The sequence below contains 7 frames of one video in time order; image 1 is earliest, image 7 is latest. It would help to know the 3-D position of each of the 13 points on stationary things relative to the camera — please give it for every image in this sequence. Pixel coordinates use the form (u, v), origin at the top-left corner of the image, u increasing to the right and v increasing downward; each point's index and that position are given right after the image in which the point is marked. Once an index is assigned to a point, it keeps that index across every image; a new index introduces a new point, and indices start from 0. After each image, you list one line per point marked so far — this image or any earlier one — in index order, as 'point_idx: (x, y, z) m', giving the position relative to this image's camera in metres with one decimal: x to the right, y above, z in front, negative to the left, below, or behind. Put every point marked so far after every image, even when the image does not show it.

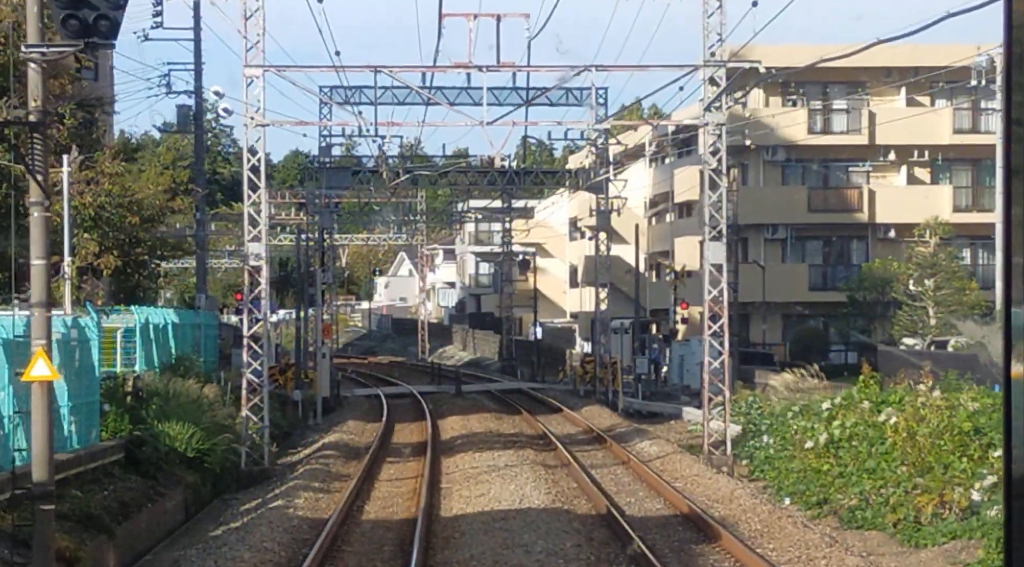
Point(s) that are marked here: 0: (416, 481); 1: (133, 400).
0: (-1.2, -2.4, +18.1) m
1: (-4.7, -1.5, +18.7) m
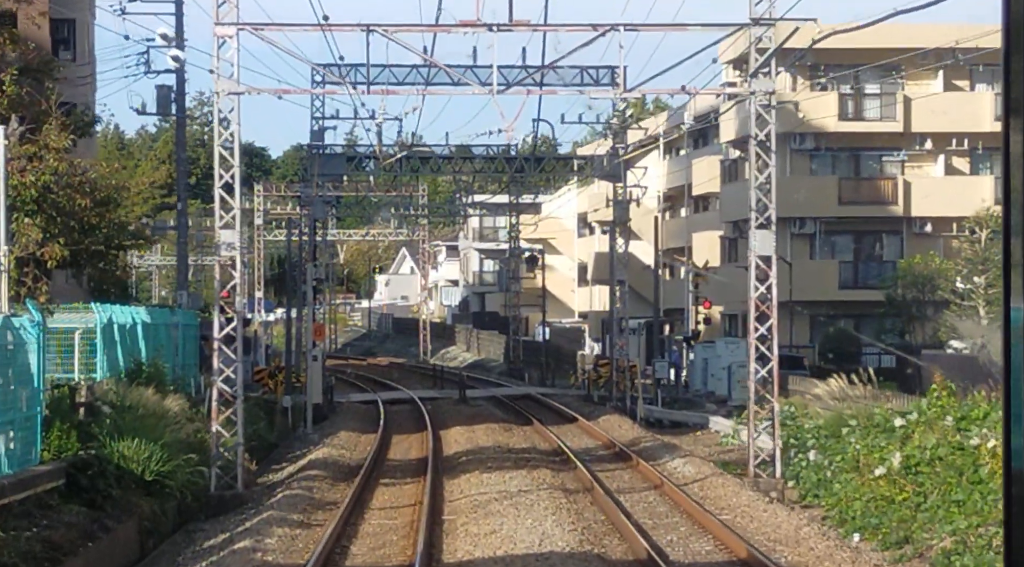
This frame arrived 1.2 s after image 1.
0: (-1.0, -2.3, +15.3) m
1: (-4.6, -1.4, +16.0) m
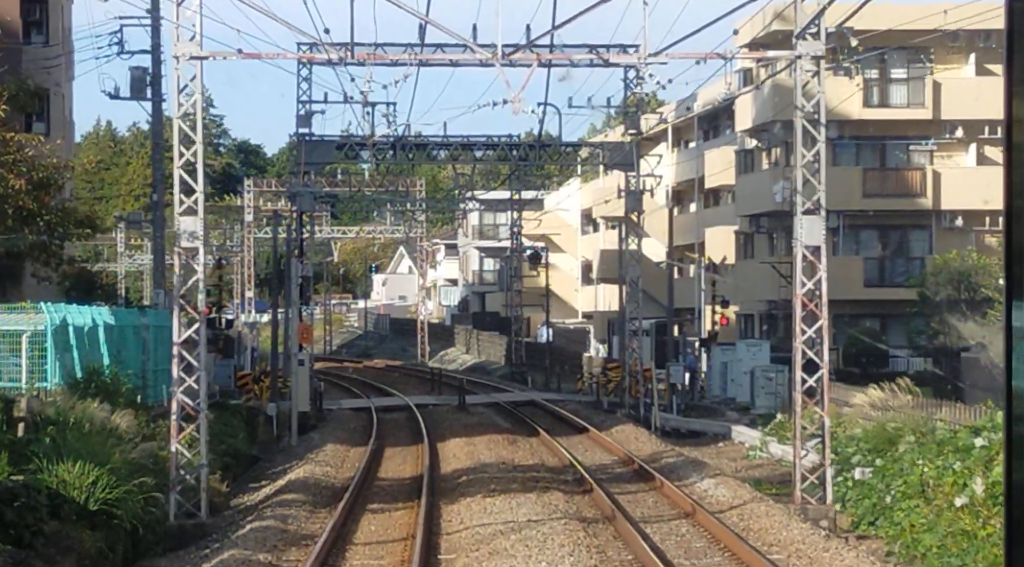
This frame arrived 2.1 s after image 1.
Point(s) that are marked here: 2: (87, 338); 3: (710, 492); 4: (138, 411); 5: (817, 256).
0: (-0.9, -2.3, +13.0) m
1: (-4.5, -1.4, +13.7) m
2: (-5.4, -0.7, +19.1) m
3: (+2.1, -2.2, +16.0) m
4: (-4.0, -1.4, +16.2) m
5: (+3.0, +0.3, +14.8) m
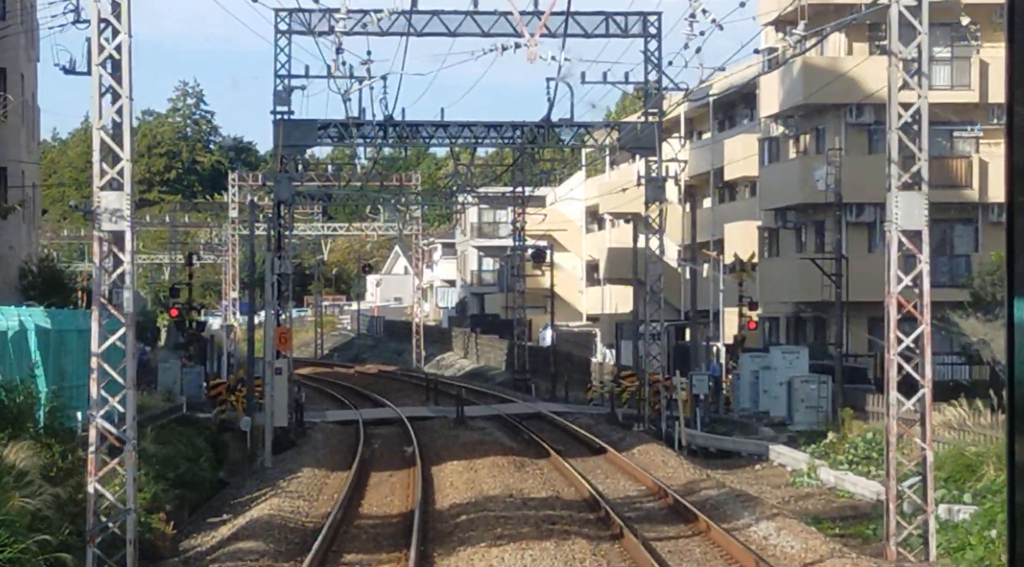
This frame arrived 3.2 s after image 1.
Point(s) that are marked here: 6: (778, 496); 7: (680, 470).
0: (-0.8, -2.2, +9.8) m
1: (-4.4, -1.3, +10.5) m
2: (-5.3, -0.7, +15.9) m
3: (+2.2, -2.2, +12.8) m
4: (-3.9, -1.3, +13.1) m
5: (+3.1, +0.3, +11.6) m
6: (+3.1, -2.5, +17.7) m
7: (+2.1, -2.3, +18.5) m
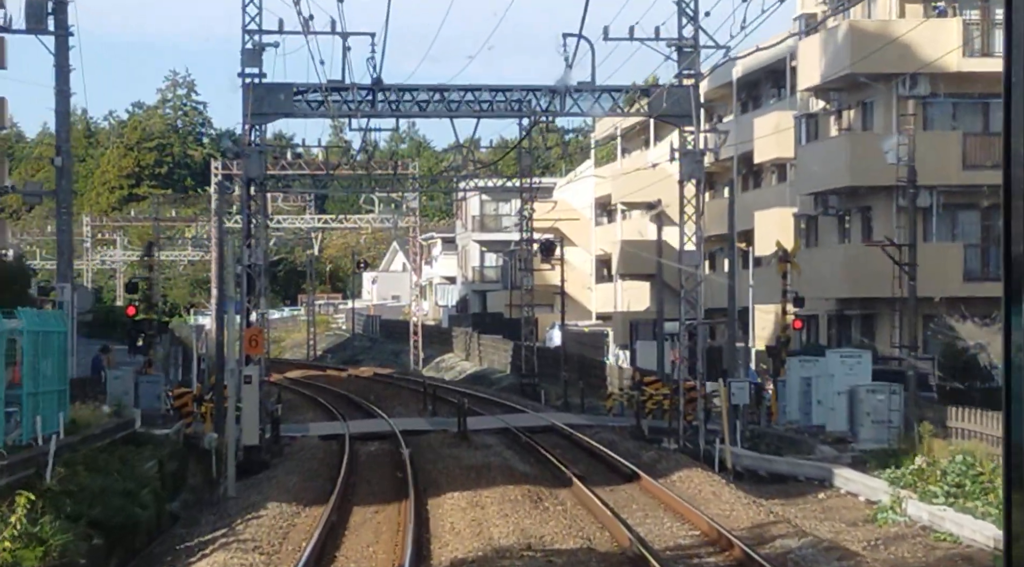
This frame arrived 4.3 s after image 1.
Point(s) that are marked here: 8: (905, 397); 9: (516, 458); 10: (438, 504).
0: (-0.7, -2.2, +6.2) m
1: (-4.3, -1.2, +6.9) m
2: (-5.1, -0.6, +12.2) m
3: (+2.4, -2.1, +9.1) m
4: (-3.8, -1.2, +9.4) m
5: (+3.2, +0.4, +8.0) m
6: (+3.3, -2.4, +14.1) m
7: (+2.2, -2.2, +14.9) m
8: (+5.2, -1.5, +19.7) m
9: (0.0, -2.3, +19.6) m
10: (-0.8, -2.3, +15.6) m
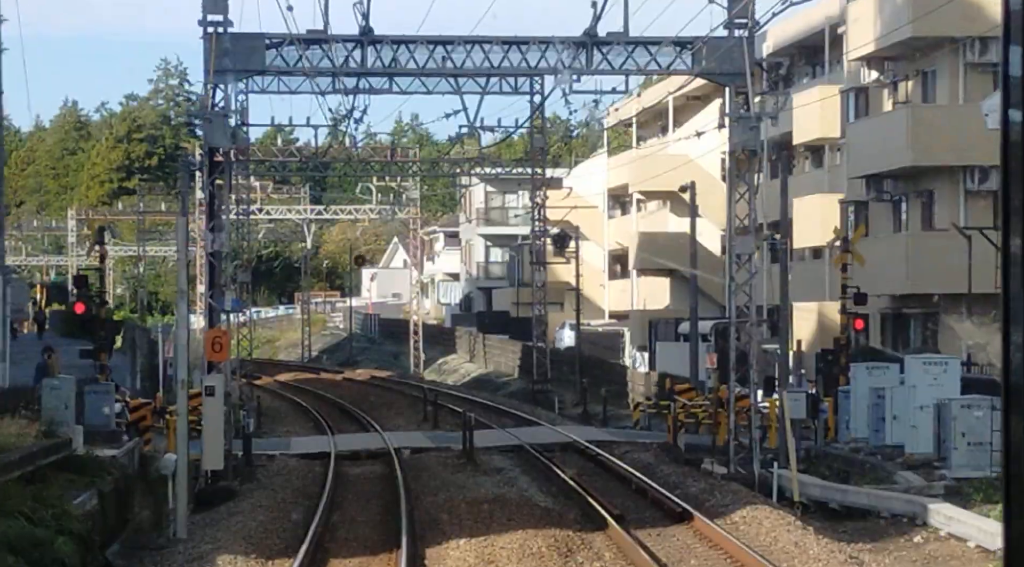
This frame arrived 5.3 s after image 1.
0: (-0.5, -2.1, +2.7) m
1: (-4.1, -1.1, +3.4) m
2: (-5.0, -0.5, +8.8) m
3: (+2.5, -2.0, +5.7) m
4: (-3.6, -1.1, +6.0) m
5: (+3.4, +0.5, +4.5) m
6: (+3.5, -2.3, +10.6) m
7: (+2.4, -2.1, +11.4) m
8: (+5.4, -1.4, +16.2) m
9: (+0.2, -2.2, +16.1) m
10: (-0.6, -2.2, +12.1) m
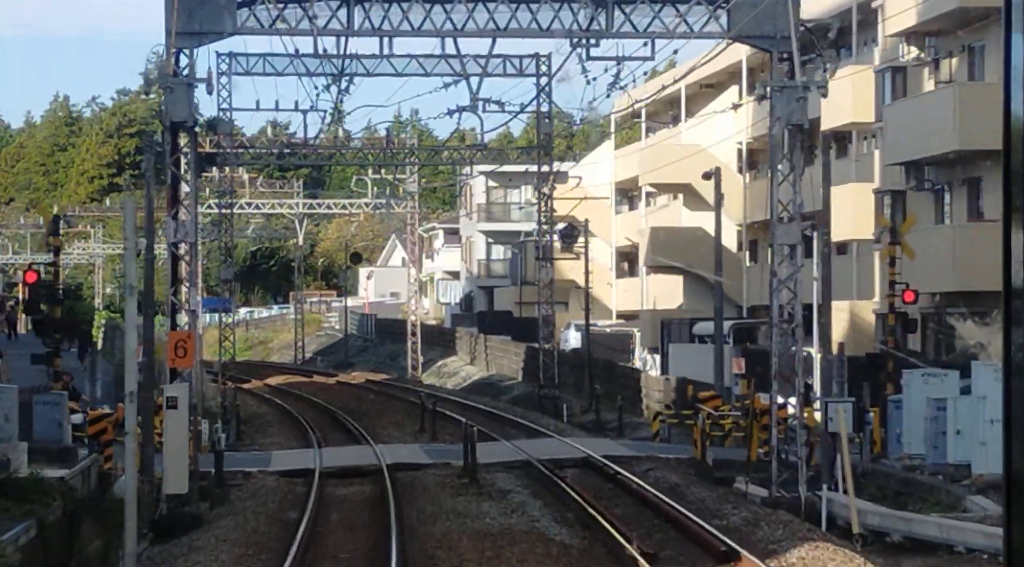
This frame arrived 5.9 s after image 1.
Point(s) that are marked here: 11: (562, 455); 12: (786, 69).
0: (-0.4, -2.0, +0.5) m
1: (-4.0, -1.1, +1.1) m
2: (-4.9, -0.4, +6.5) m
3: (+2.6, -1.9, +3.4) m
4: (-3.5, -1.1, +3.7) m
5: (+3.5, +0.5, +2.2) m
6: (+3.6, -2.3, +8.3) m
7: (+2.5, -2.0, +9.1) m
8: (+5.4, -1.4, +14.0) m
9: (+0.3, -2.1, +13.8) m
10: (-0.5, -2.1, +9.8) m
11: (+0.6, -2.2, +19.1) m
12: (+2.8, +2.2, +15.5) m
